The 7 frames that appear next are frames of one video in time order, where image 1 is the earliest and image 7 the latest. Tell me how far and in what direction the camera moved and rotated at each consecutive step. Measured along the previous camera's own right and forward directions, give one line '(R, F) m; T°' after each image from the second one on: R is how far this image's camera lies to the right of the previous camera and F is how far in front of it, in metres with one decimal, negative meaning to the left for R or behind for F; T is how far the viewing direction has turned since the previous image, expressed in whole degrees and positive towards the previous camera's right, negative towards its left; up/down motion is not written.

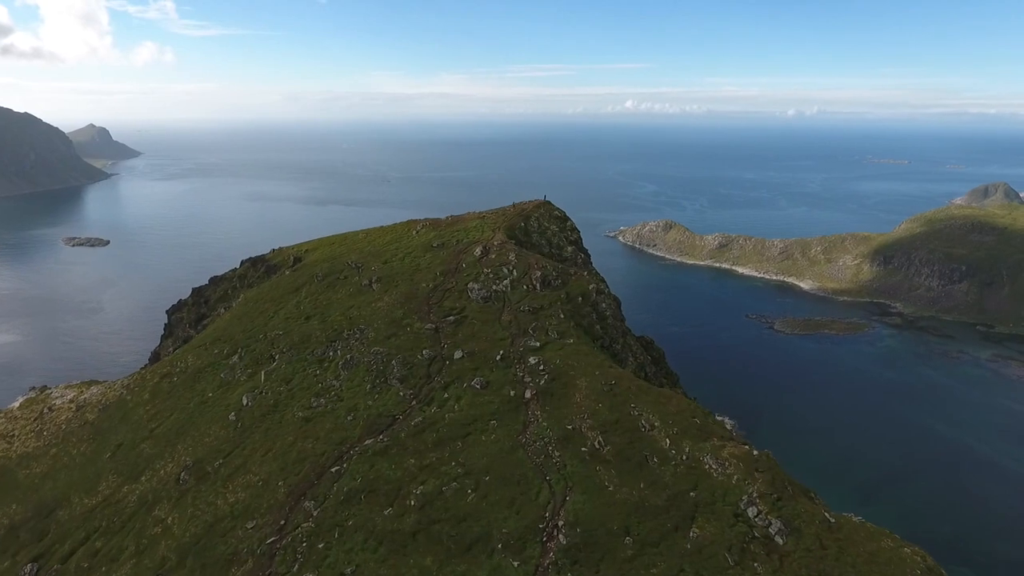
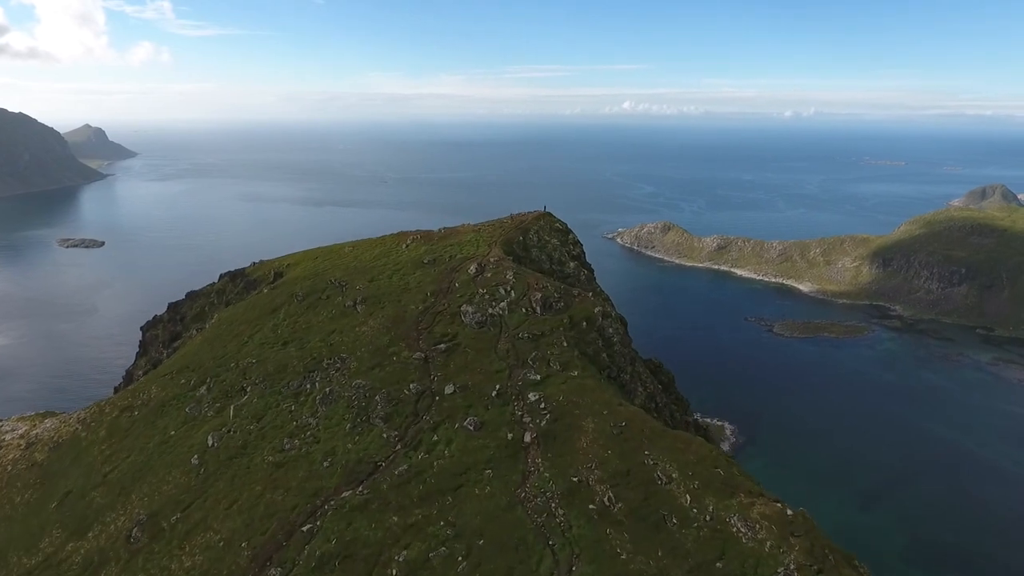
(0.0, +1.4) m; 0°
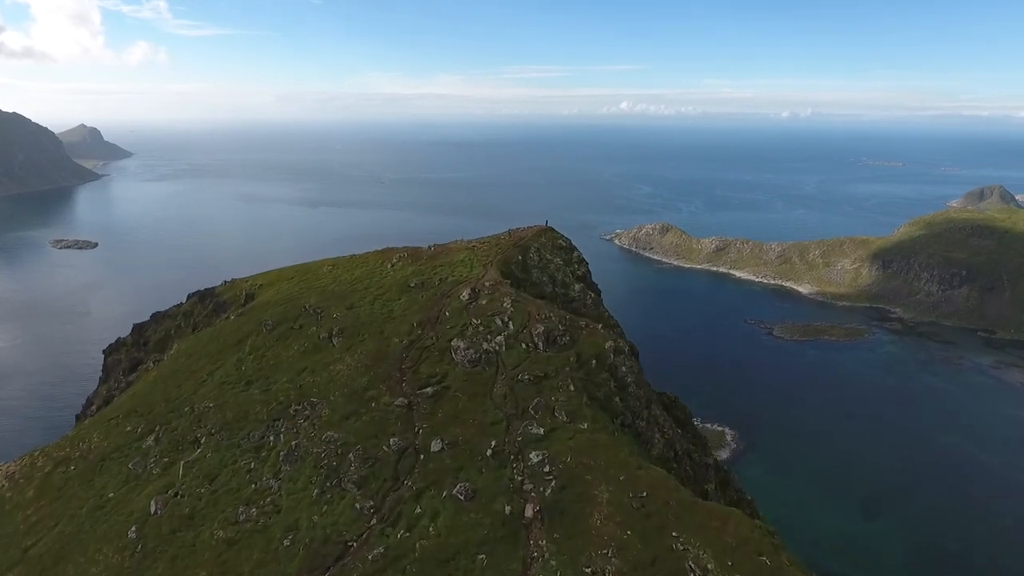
(0.0, +1.9) m; 0°
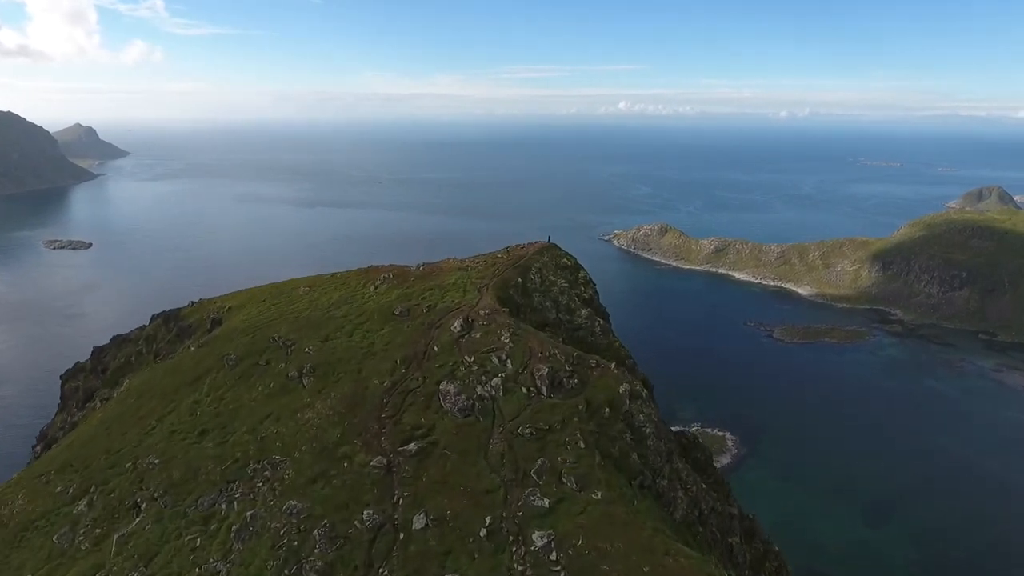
(0.0, +1.8) m; 0°
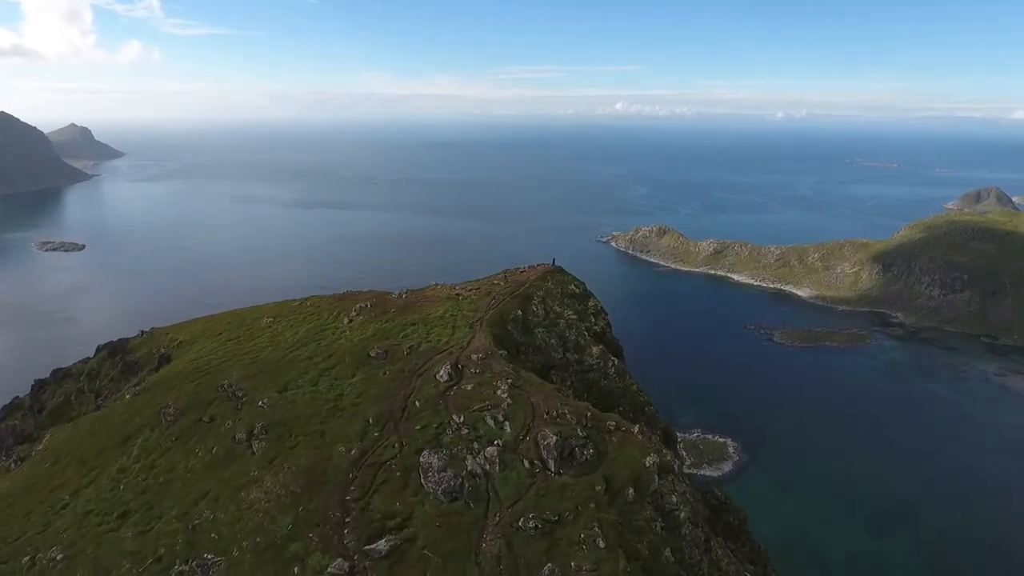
(0.0, +2.2) m; 0°
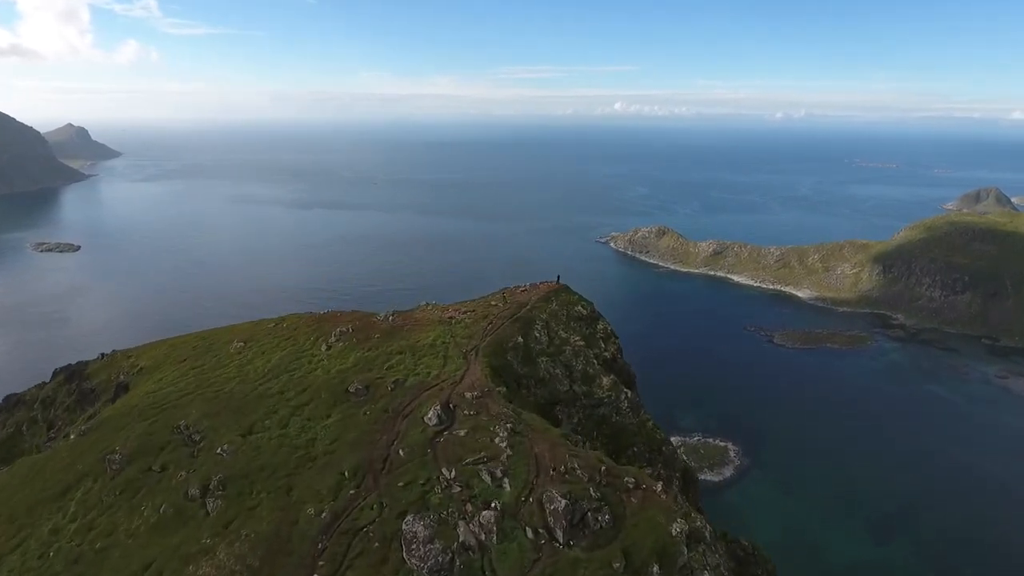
(0.0, +1.4) m; 0°
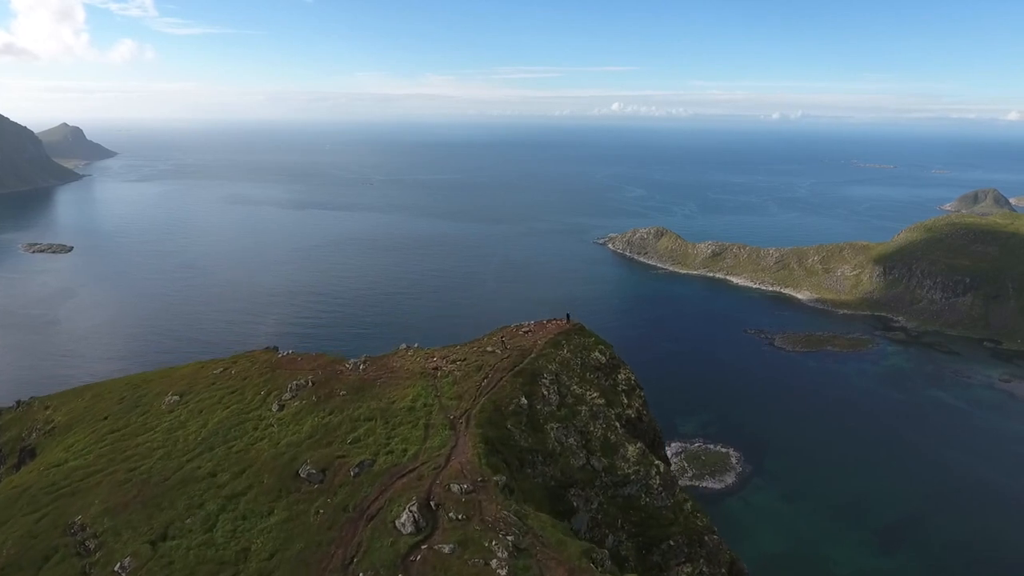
(0.0, +2.2) m; 0°
